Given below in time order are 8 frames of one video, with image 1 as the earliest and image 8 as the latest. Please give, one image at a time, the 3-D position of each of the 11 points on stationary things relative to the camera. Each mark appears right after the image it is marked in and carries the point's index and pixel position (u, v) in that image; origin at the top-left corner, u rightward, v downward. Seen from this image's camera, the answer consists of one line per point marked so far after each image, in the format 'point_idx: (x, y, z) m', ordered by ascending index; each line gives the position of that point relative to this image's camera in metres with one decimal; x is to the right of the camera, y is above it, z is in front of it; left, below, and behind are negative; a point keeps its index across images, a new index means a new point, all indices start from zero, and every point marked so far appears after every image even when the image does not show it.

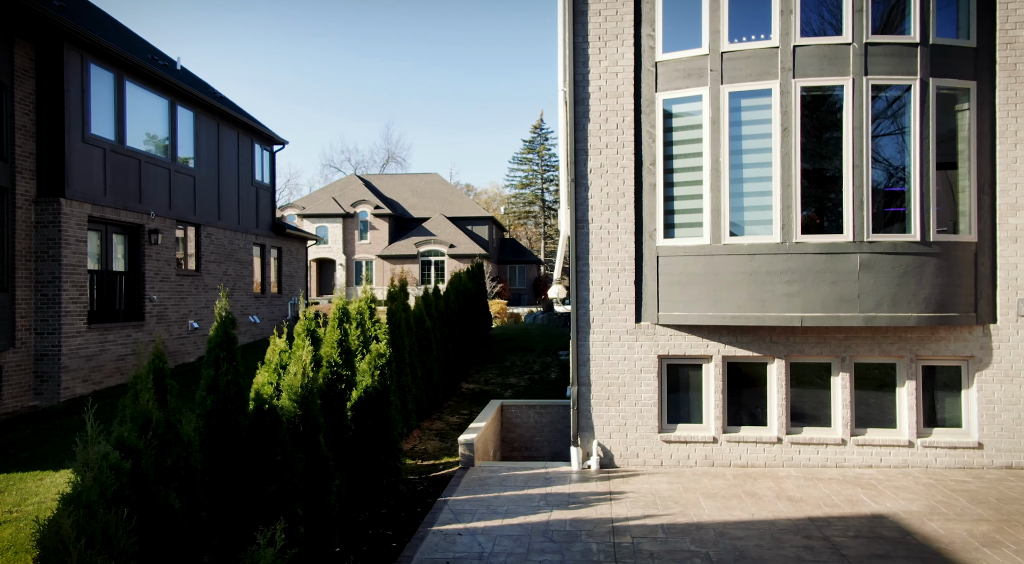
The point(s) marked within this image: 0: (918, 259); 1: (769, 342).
0: (+5.0, +0.3, +9.7) m
1: (+3.4, -0.8, +10.4) m
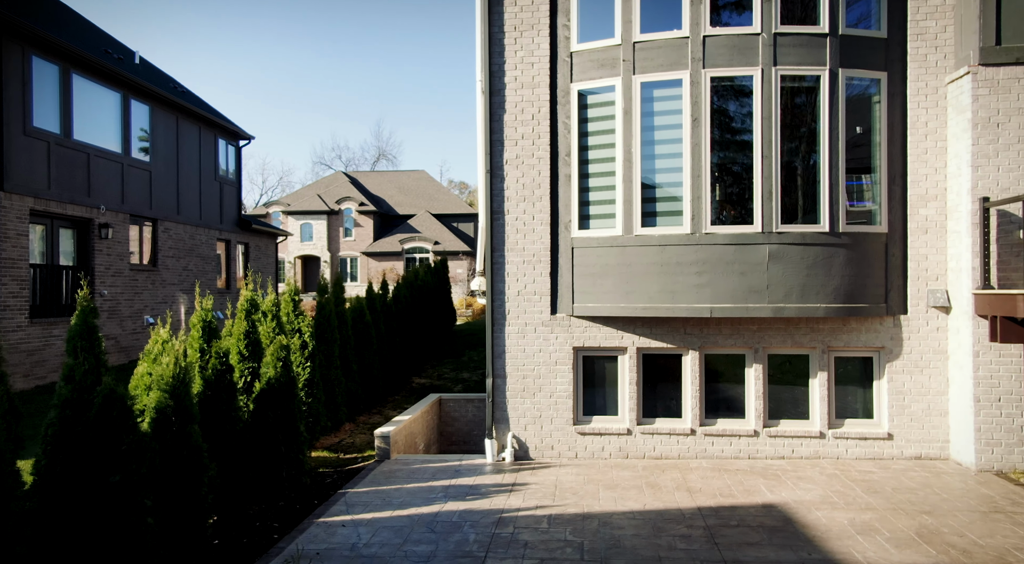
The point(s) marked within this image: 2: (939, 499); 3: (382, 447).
0: (+3.9, +0.4, +9.7) m
1: (+2.3, -0.7, +10.3) m
2: (+4.3, -2.2, +8.0) m
3: (-1.8, -2.3, +10.9) m
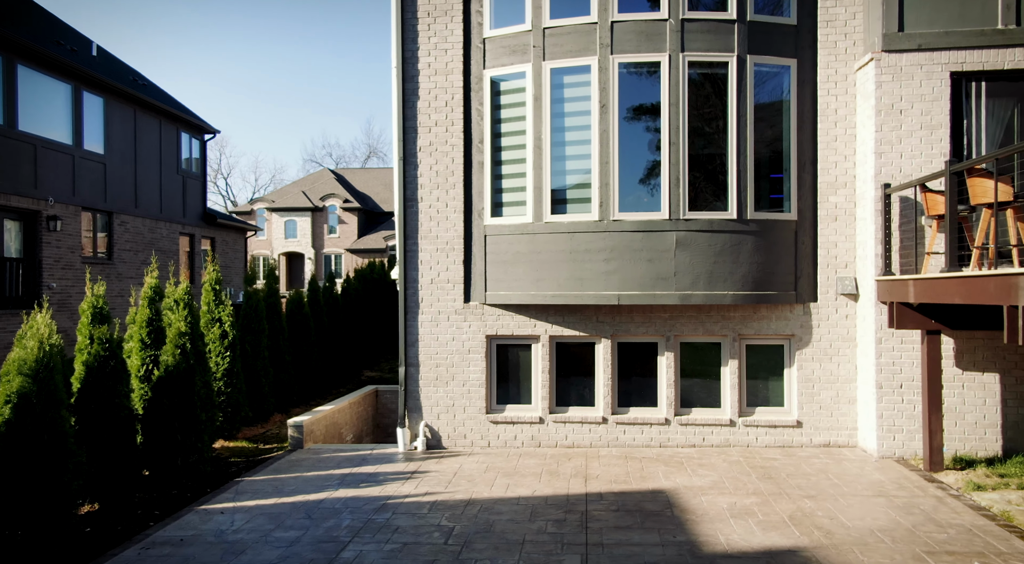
0: (+2.7, +0.6, +9.7) m
1: (+1.1, -0.5, +10.3) m
2: (+3.2, -2.1, +8.0) m
3: (-3.0, -2.1, +10.8) m
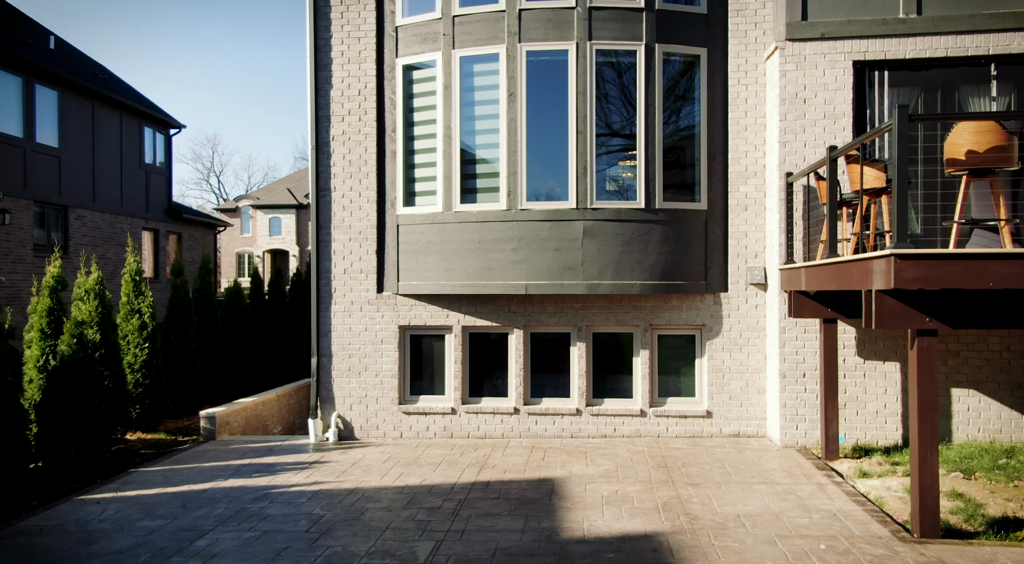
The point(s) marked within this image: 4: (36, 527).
0: (+1.6, +0.7, +9.6) m
1: (-0.1, -0.4, +10.2) m
2: (+2.1, -1.9, +8.0) m
3: (-4.1, -2.0, +10.7) m
4: (-4.0, -2.0, +6.5) m
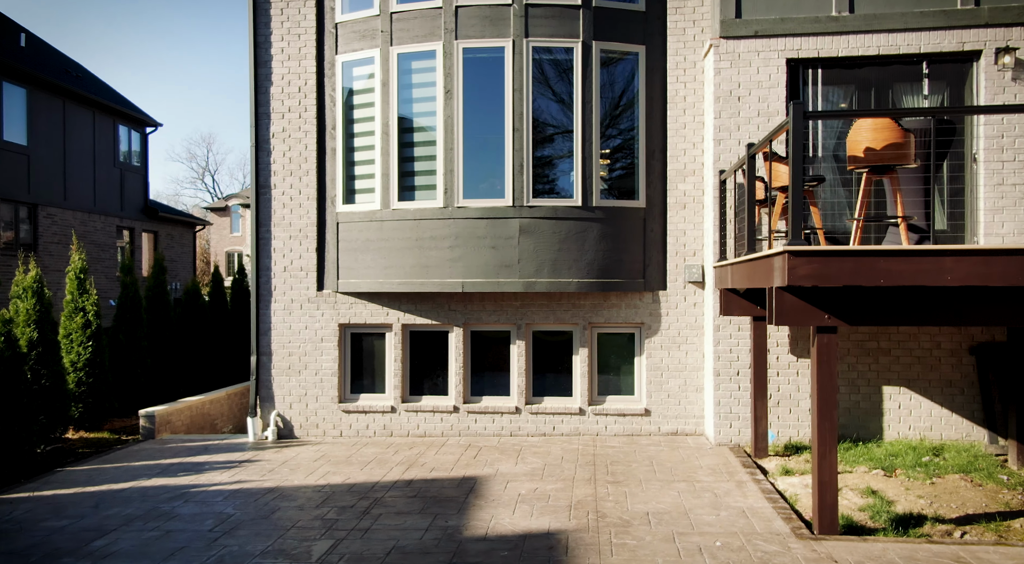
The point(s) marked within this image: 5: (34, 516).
0: (+0.8, +0.7, +9.6) m
1: (-0.8, -0.4, +10.2) m
2: (+1.3, -1.9, +8.0) m
3: (-4.9, -2.0, +10.6) m
4: (-4.7, -2.0, +6.5) m
5: (-4.0, -2.0, +6.7) m
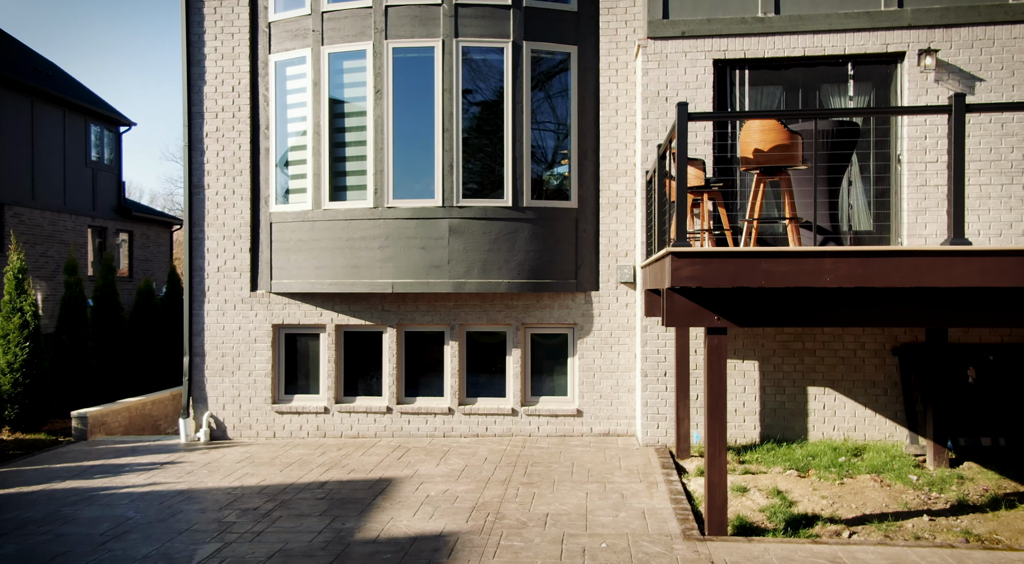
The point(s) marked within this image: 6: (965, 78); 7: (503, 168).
0: (0.0, +0.7, +9.6) m
1: (-1.7, -0.4, +10.2) m
2: (+0.5, -1.9, +8.0) m
3: (-5.8, -2.0, +10.5) m
4: (-5.5, -2.0, +6.4) m
5: (-4.9, -2.0, +6.6) m
6: (+5.0, +2.3, +8.7) m
7: (-0.1, +1.4, +9.7) m
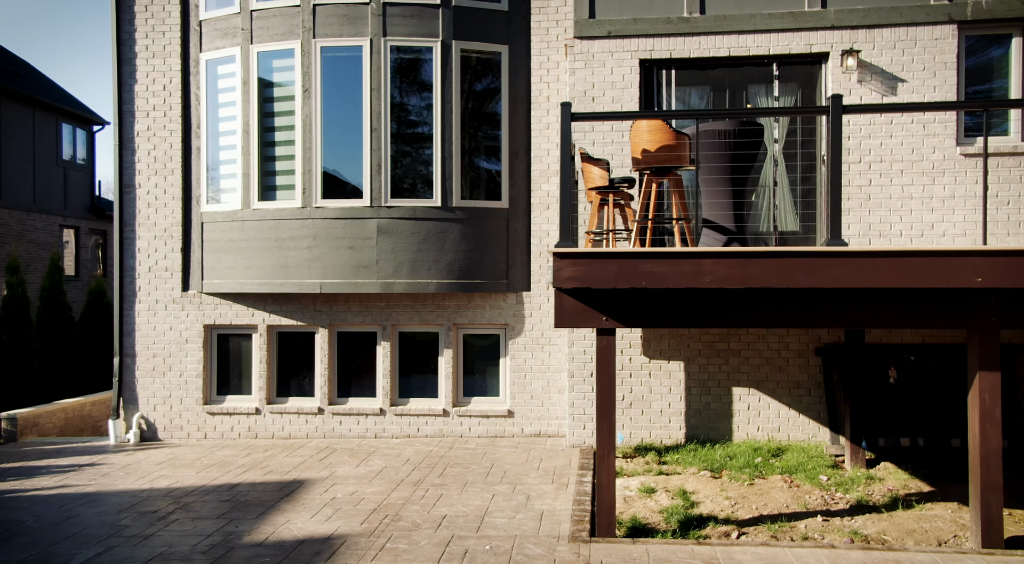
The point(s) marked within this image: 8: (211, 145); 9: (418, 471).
0: (-0.9, +0.7, +9.6) m
1: (-2.6, -0.4, +10.1) m
2: (-0.4, -1.9, +8.0) m
3: (-6.7, -2.0, +10.4) m
4: (-6.4, -2.0, +6.3) m
5: (-5.7, -2.0, +6.5) m
6: (+4.2, +2.3, +8.7) m
7: (-1.0, +1.4, +9.6) m
8: (-3.9, +1.8, +10.2) m
9: (-1.0, -2.0, +8.1) m
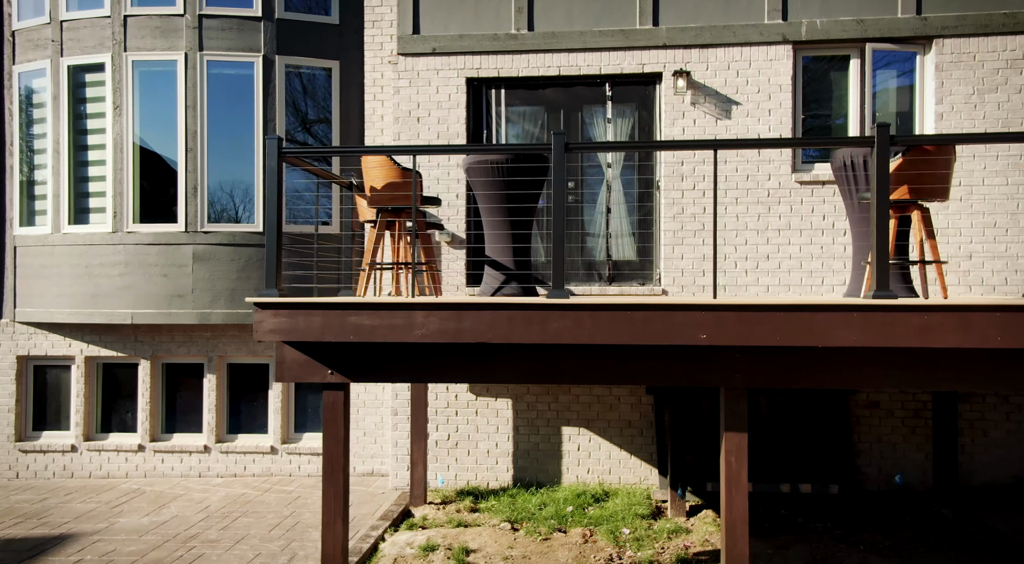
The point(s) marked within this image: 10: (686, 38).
0: (-2.9, +0.3, +9.0) m
1: (-4.6, -0.7, +9.5) m
2: (-2.3, -2.3, +7.4) m
3: (-8.7, -2.3, +9.7) m
4: (-8.3, -2.3, +5.6) m
5: (-7.6, -2.3, +5.8) m
6: (+2.2, +1.9, +8.3) m
7: (-3.0, +1.1, +9.0) m
8: (-5.9, +1.4, +9.5) m
9: (-2.9, -2.3, +7.5) m
10: (+1.8, +2.6, +8.3) m
